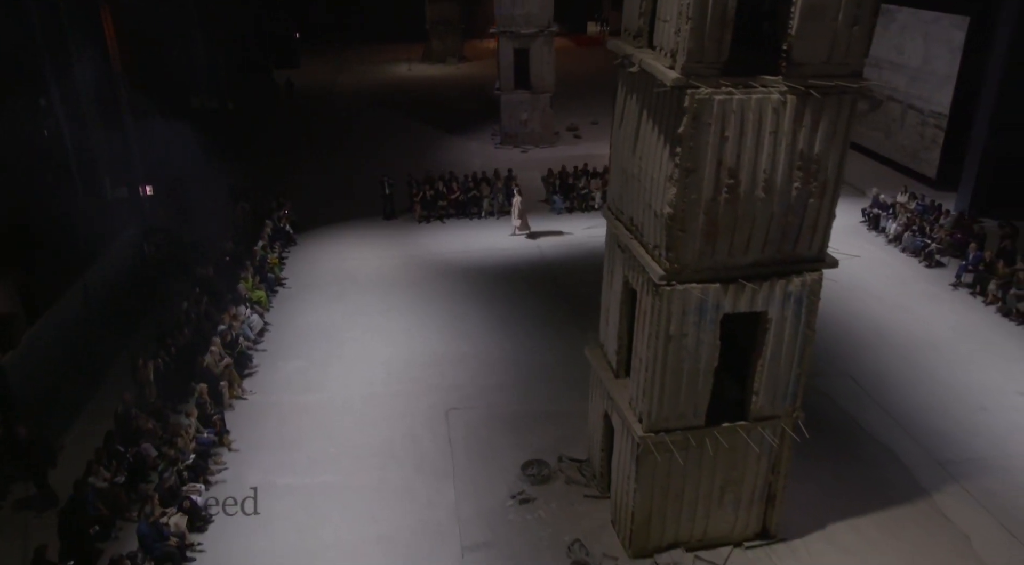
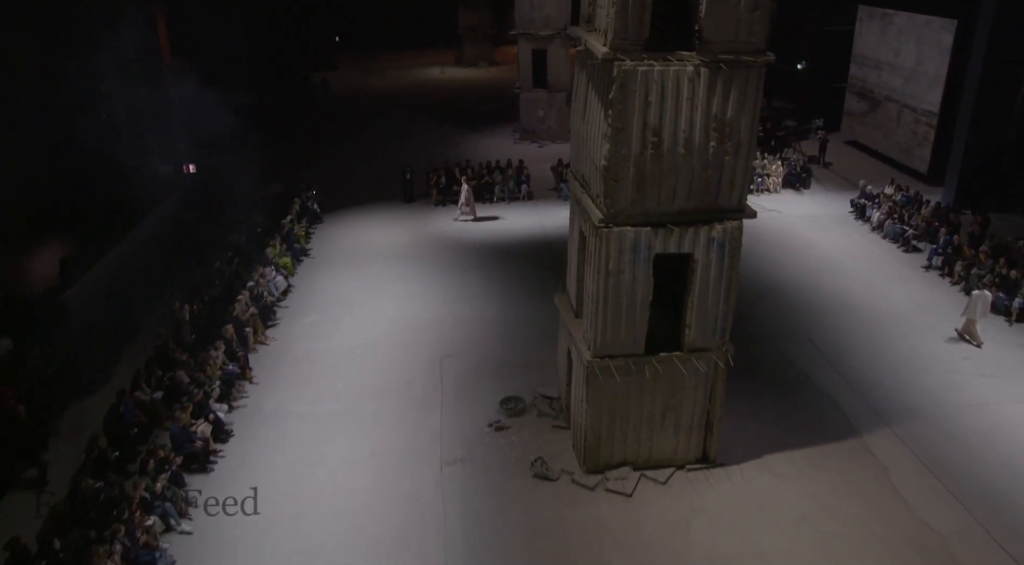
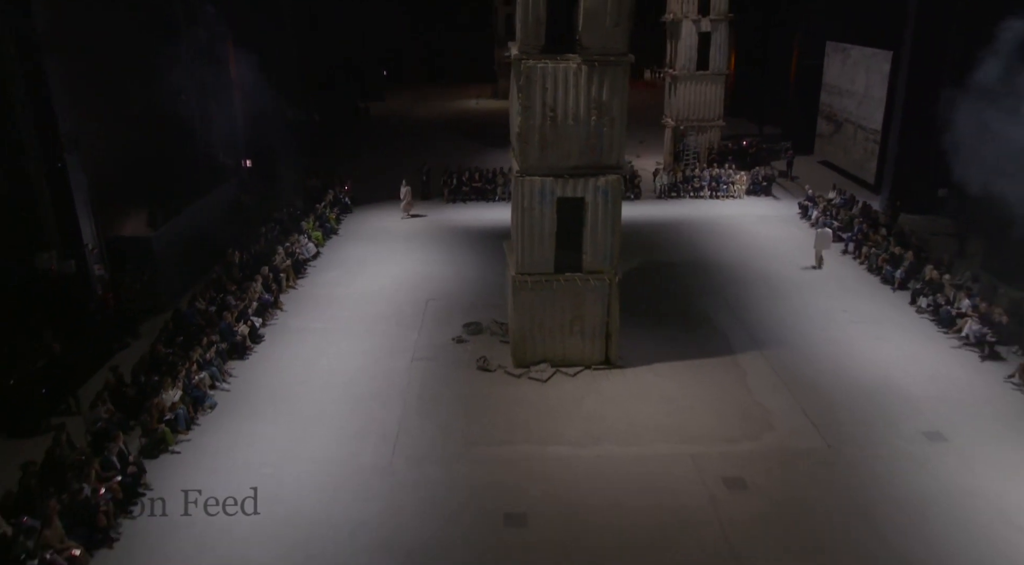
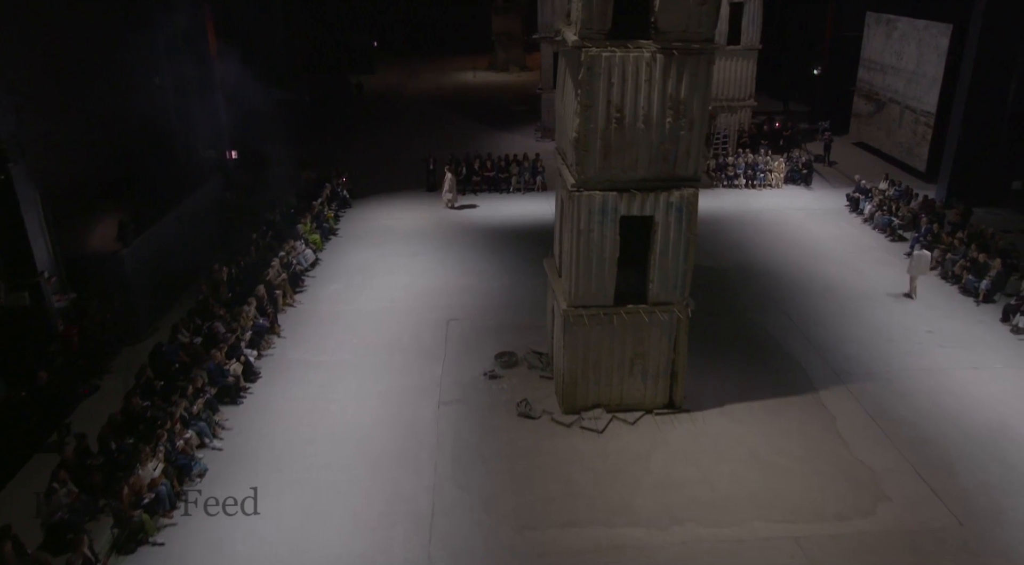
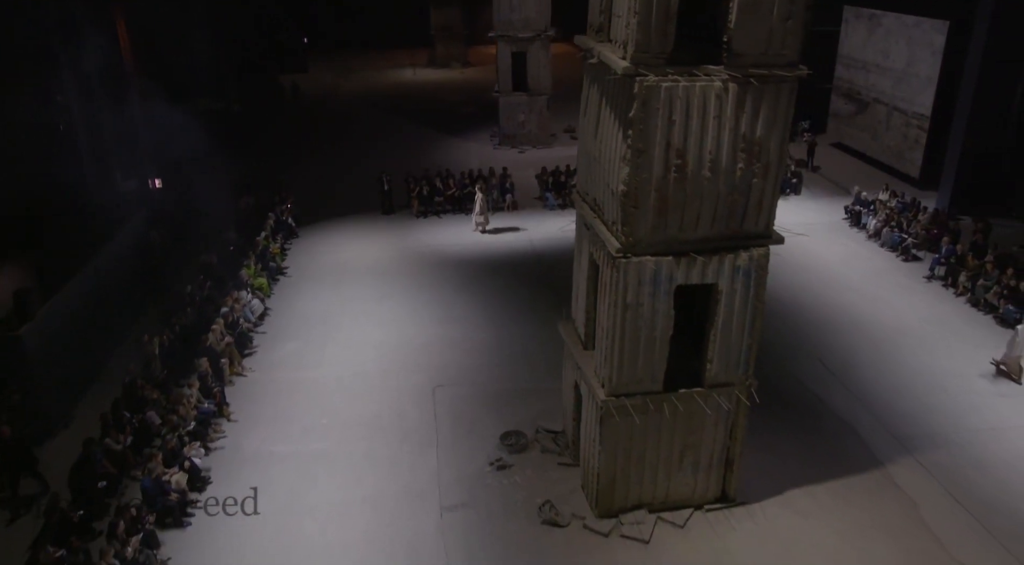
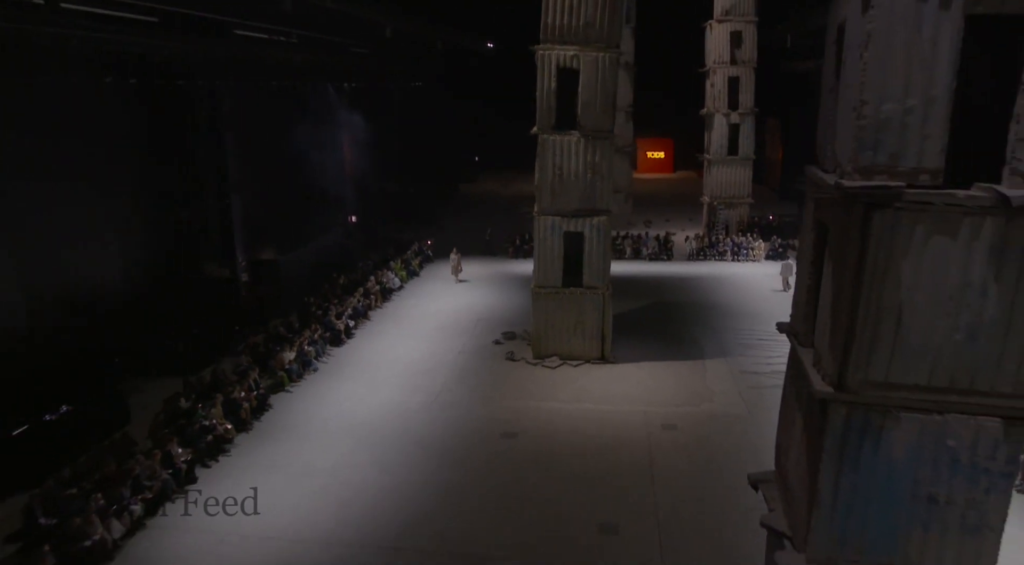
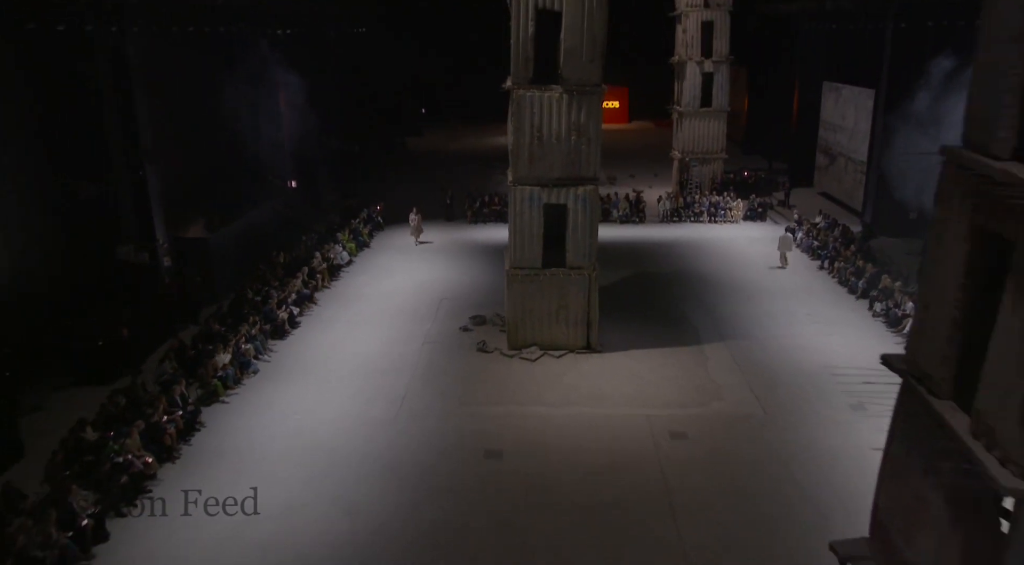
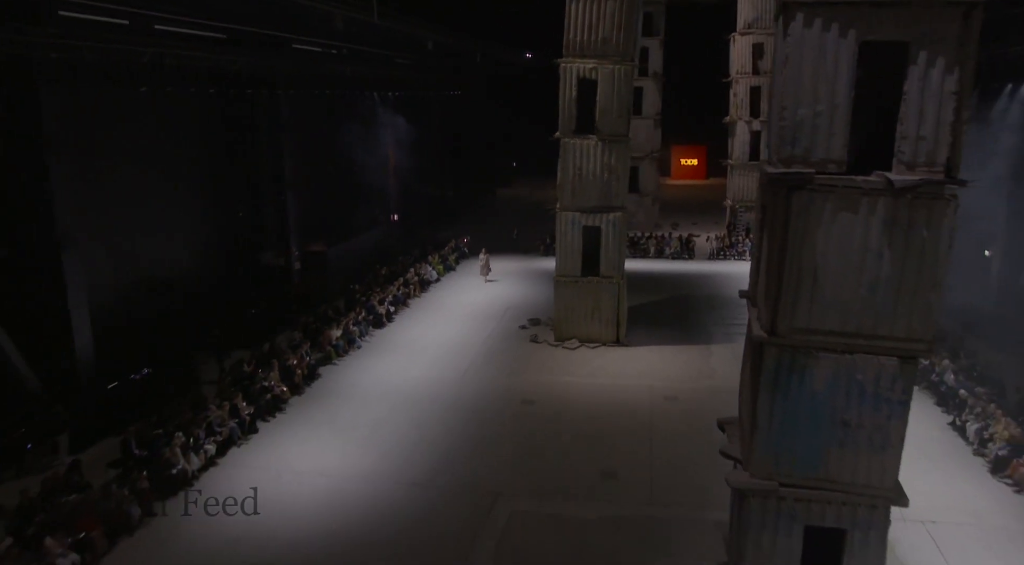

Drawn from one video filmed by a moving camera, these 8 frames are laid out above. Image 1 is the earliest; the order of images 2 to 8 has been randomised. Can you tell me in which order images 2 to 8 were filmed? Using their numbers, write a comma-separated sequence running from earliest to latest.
5, 2, 4, 3, 7, 6, 8
